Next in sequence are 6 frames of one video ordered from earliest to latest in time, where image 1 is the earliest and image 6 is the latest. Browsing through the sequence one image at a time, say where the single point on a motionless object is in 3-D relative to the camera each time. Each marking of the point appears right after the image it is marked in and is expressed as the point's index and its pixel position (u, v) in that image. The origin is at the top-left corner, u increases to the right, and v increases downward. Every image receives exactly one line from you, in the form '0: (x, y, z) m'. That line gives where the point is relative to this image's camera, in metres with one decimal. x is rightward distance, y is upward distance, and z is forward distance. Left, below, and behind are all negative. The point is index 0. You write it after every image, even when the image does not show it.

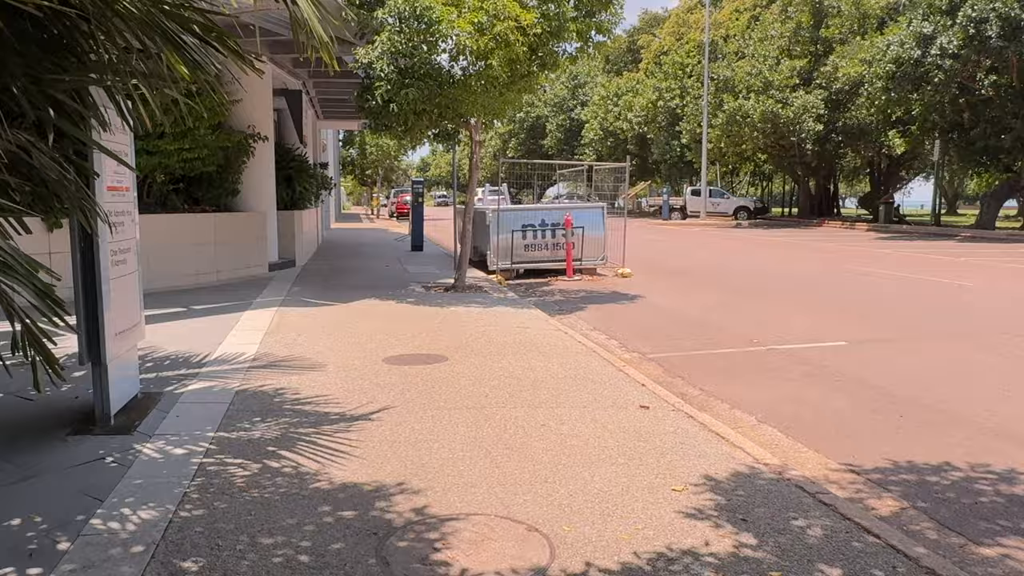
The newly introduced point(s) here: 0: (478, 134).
0: (-0.6, +2.6, +14.1) m
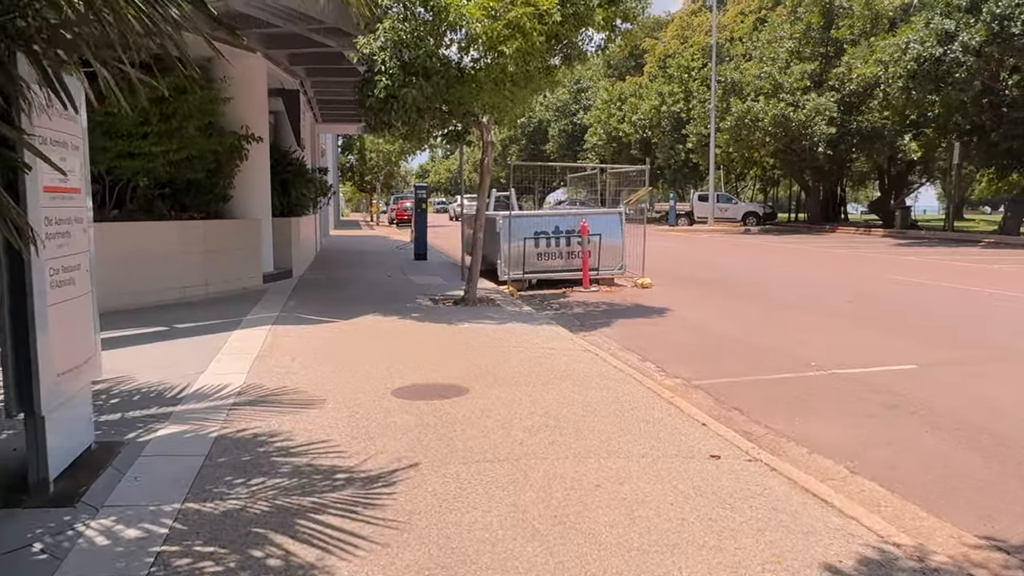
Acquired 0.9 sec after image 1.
0: (-0.4, +2.4, +12.9) m
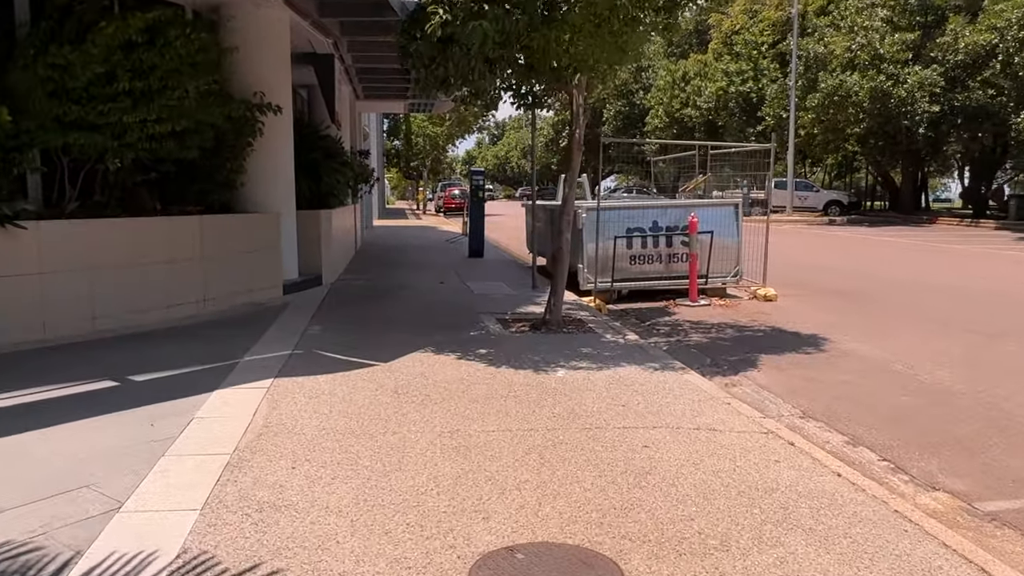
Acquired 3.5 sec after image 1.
0: (+0.8, +2.2, +9.6) m
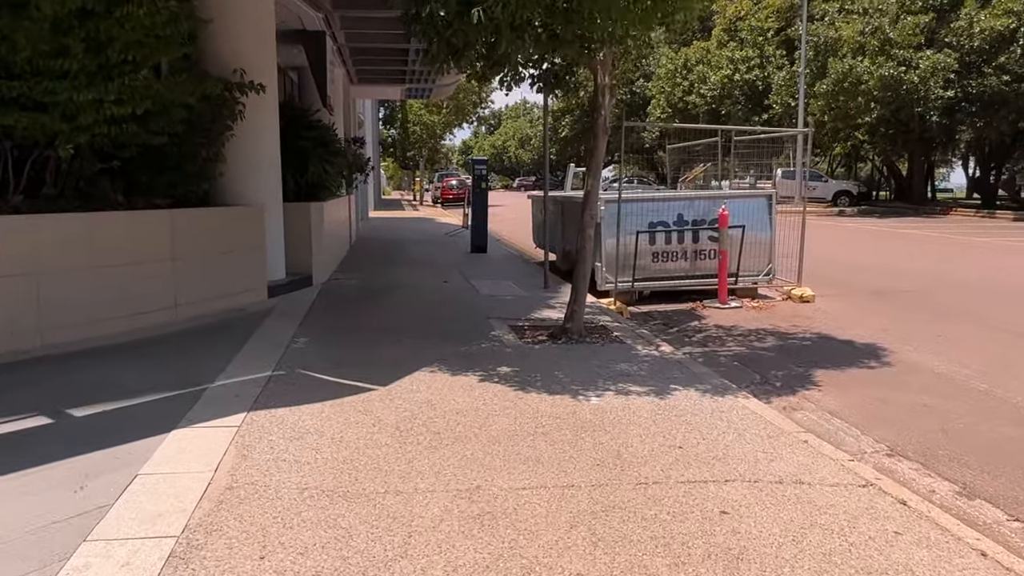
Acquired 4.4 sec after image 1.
0: (+0.9, +2.1, +8.4) m
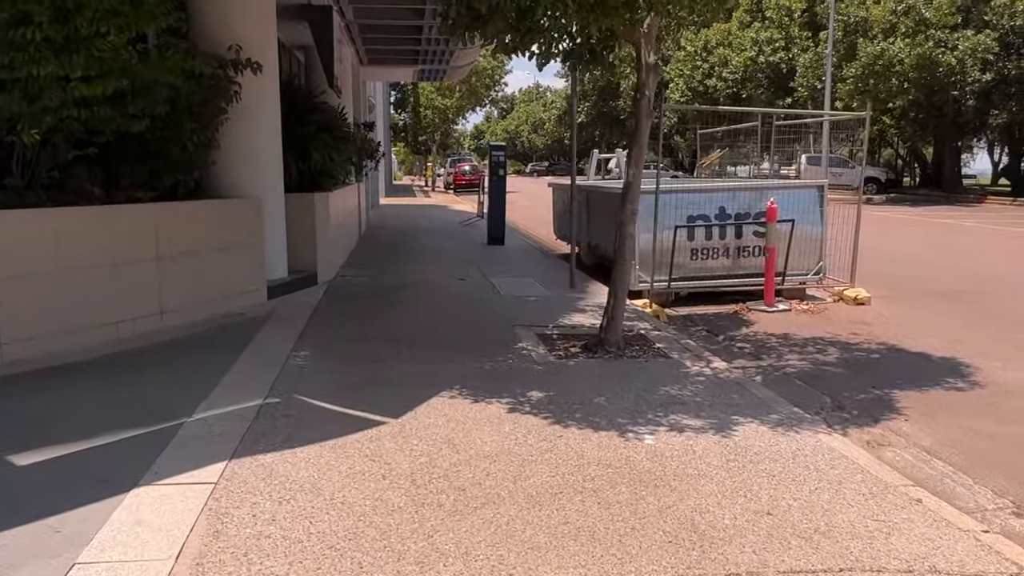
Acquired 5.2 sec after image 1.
0: (+1.2, +2.1, +7.3) m
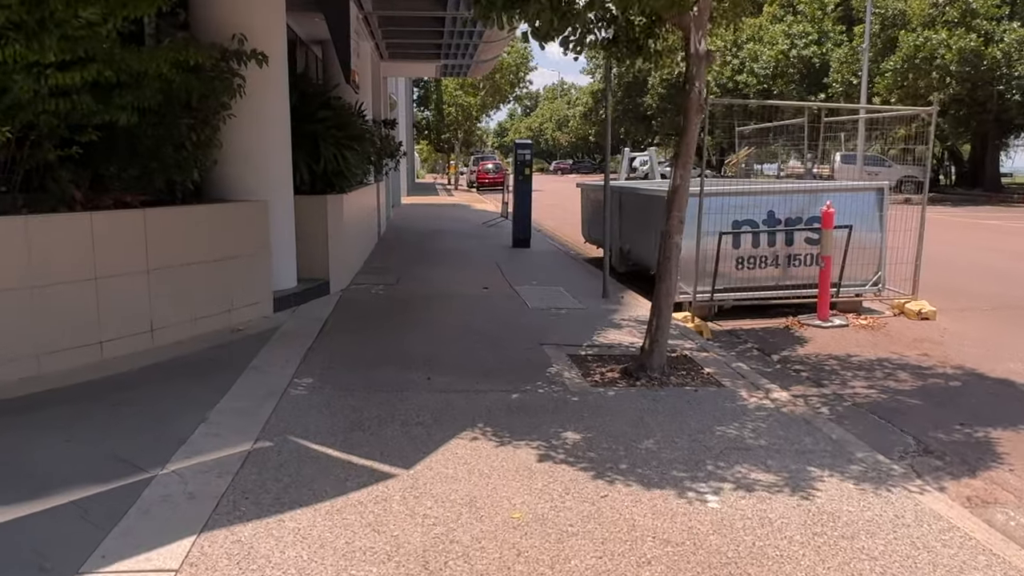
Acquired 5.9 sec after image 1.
0: (+1.4, +1.9, +6.4) m
